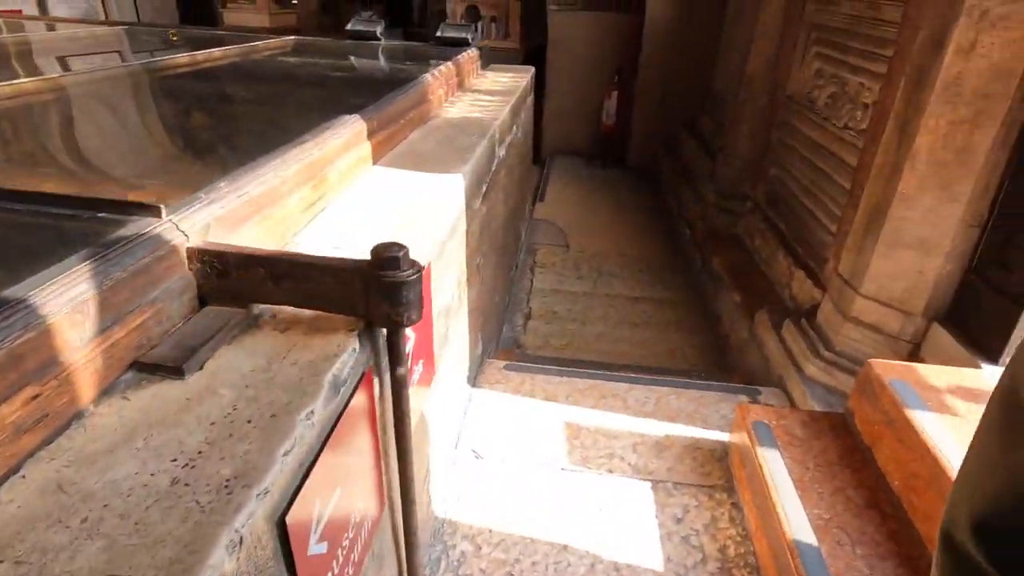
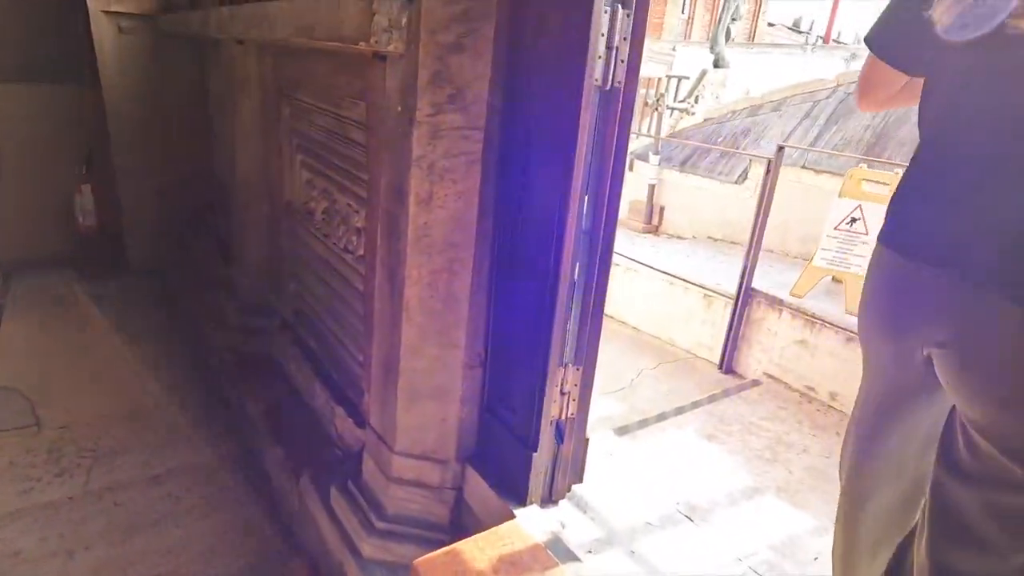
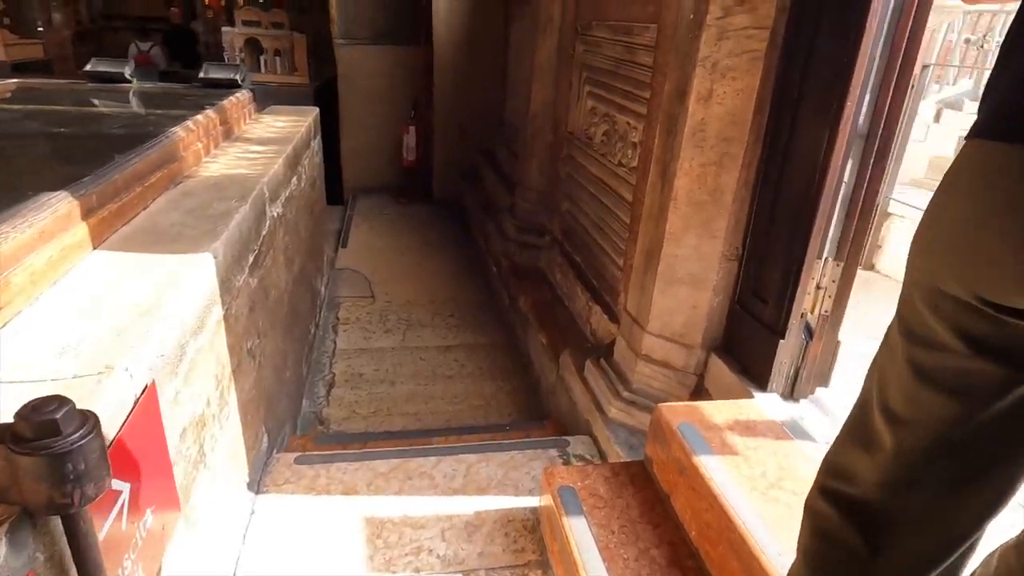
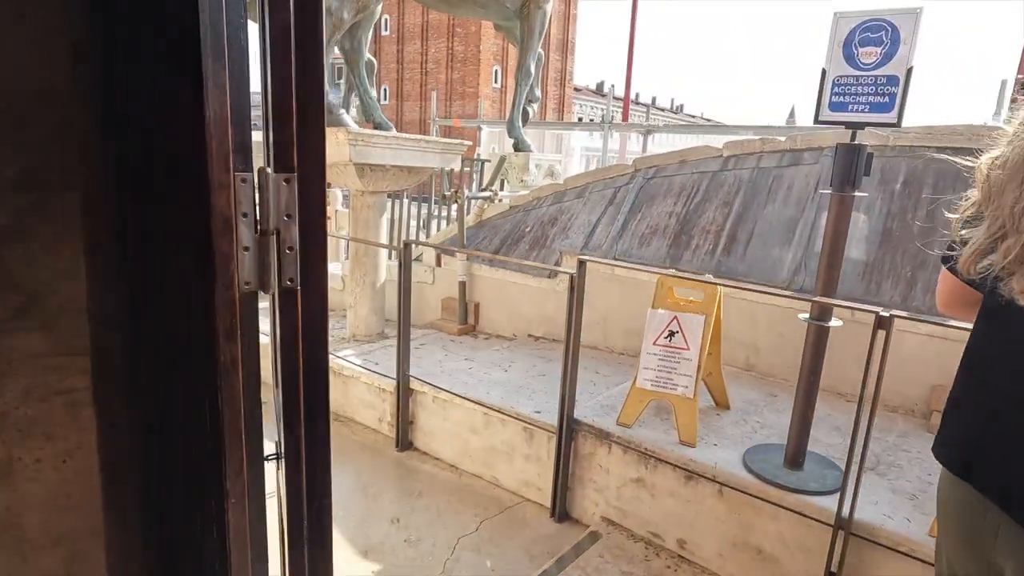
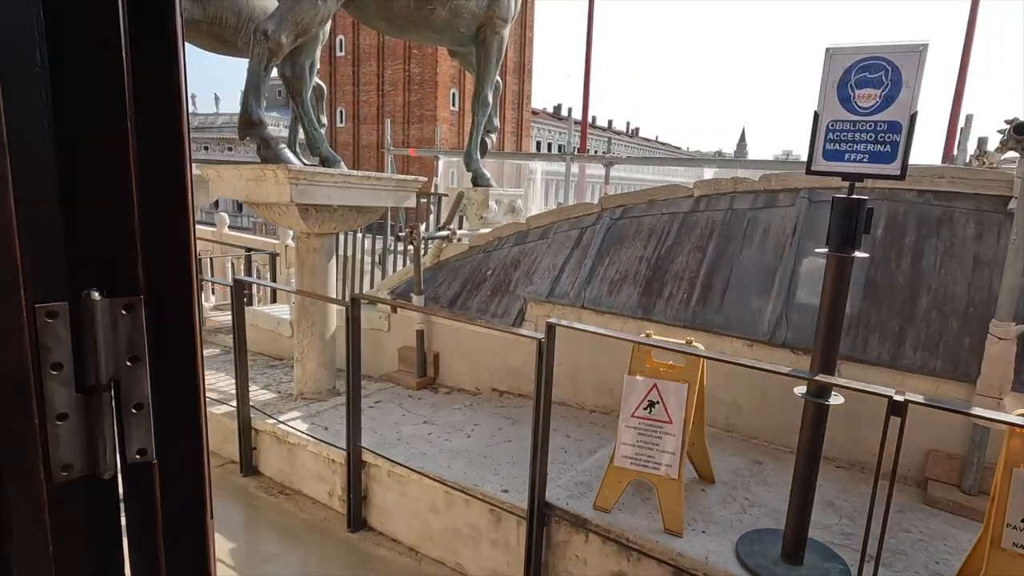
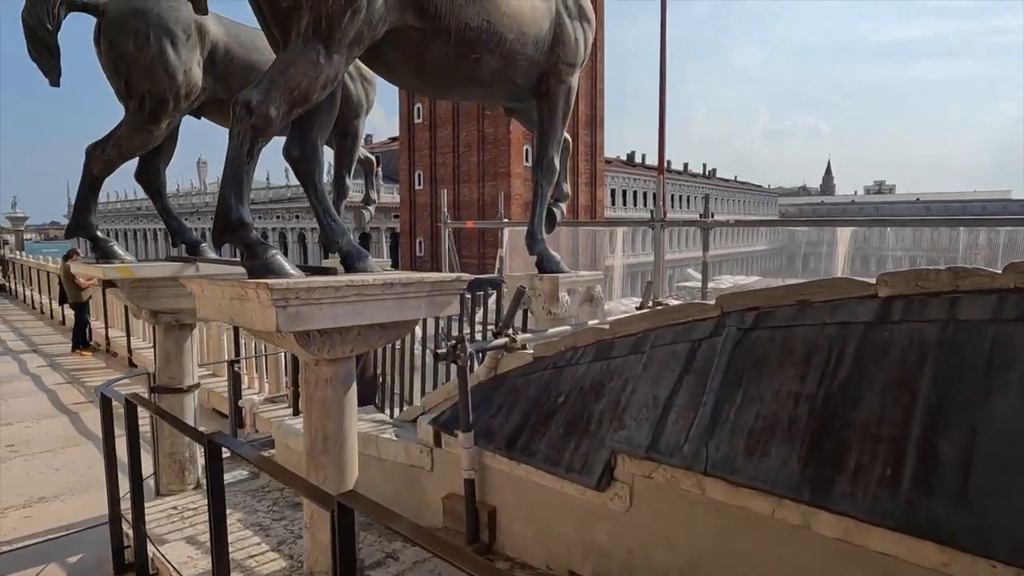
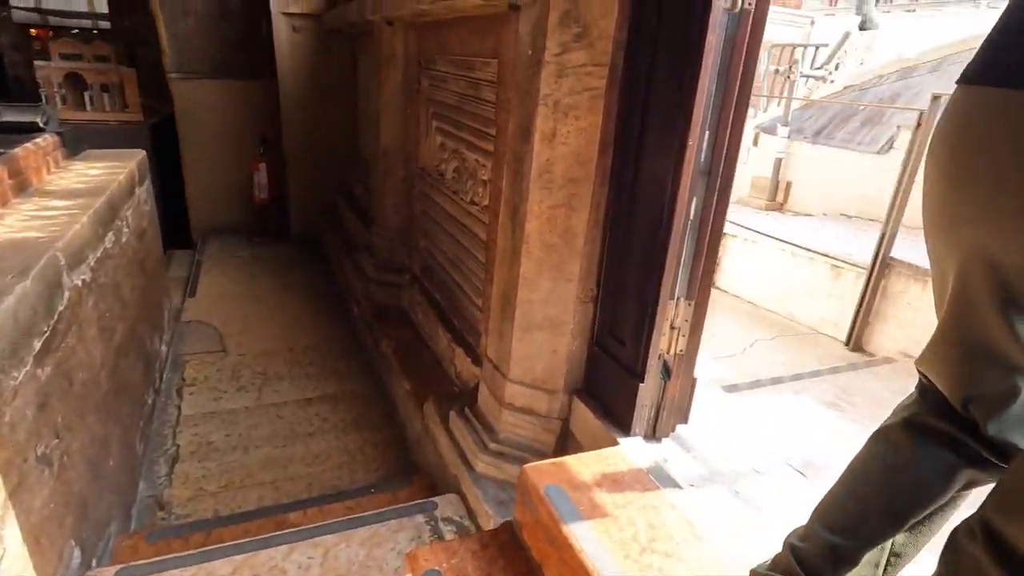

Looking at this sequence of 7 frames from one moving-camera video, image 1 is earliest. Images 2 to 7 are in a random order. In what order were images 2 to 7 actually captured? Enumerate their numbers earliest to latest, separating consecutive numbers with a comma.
3, 7, 2, 4, 5, 6
